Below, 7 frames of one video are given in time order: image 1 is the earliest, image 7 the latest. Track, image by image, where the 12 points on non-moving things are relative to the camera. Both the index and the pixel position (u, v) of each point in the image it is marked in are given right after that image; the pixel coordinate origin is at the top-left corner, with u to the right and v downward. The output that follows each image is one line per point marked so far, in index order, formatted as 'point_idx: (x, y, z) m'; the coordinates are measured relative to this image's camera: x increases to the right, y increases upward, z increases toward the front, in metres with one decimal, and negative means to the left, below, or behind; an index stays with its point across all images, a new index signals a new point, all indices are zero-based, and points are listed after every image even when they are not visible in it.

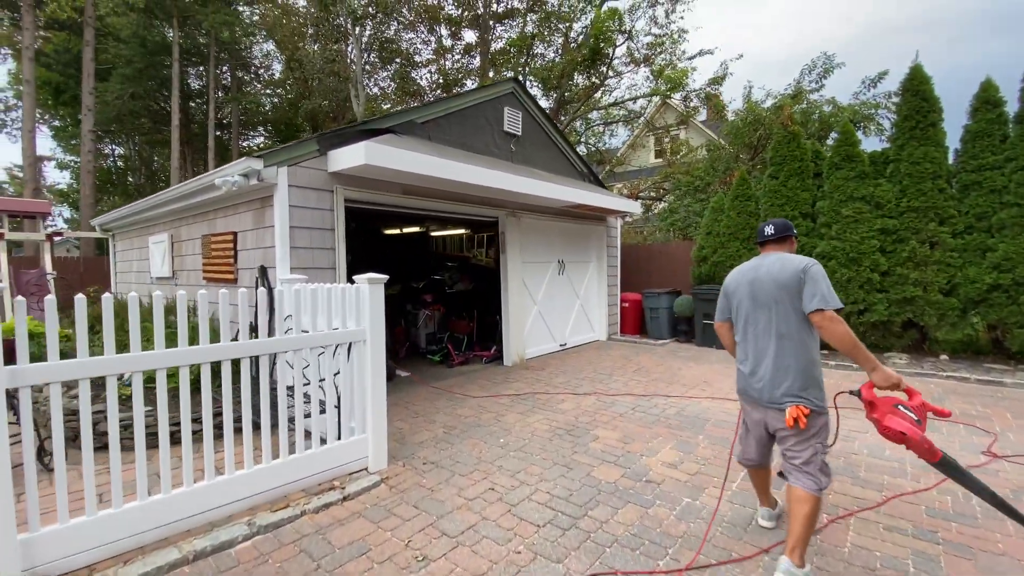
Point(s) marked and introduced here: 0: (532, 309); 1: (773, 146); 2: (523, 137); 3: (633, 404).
0: (+0.3, -0.3, +6.6) m
1: (+3.9, +2.1, +7.2) m
2: (+0.2, +2.0, +6.4) m
3: (+1.1, -1.1, +4.5) m
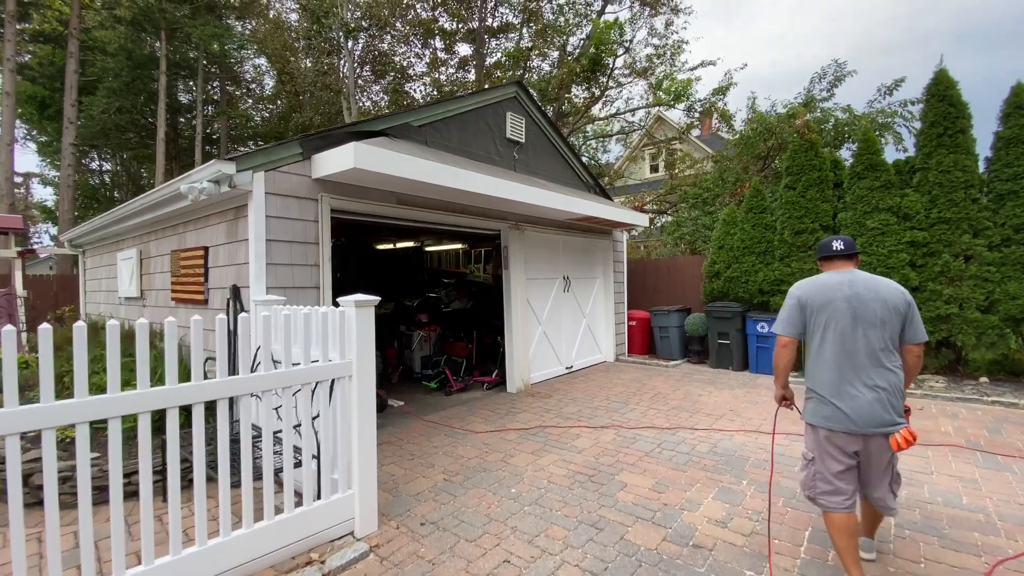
0: (+0.3, -0.5, +6.1) m
1: (+4.0, +1.9, +6.8) m
2: (+0.2, +1.8, +5.9) m
3: (+1.2, -1.3, +3.9) m
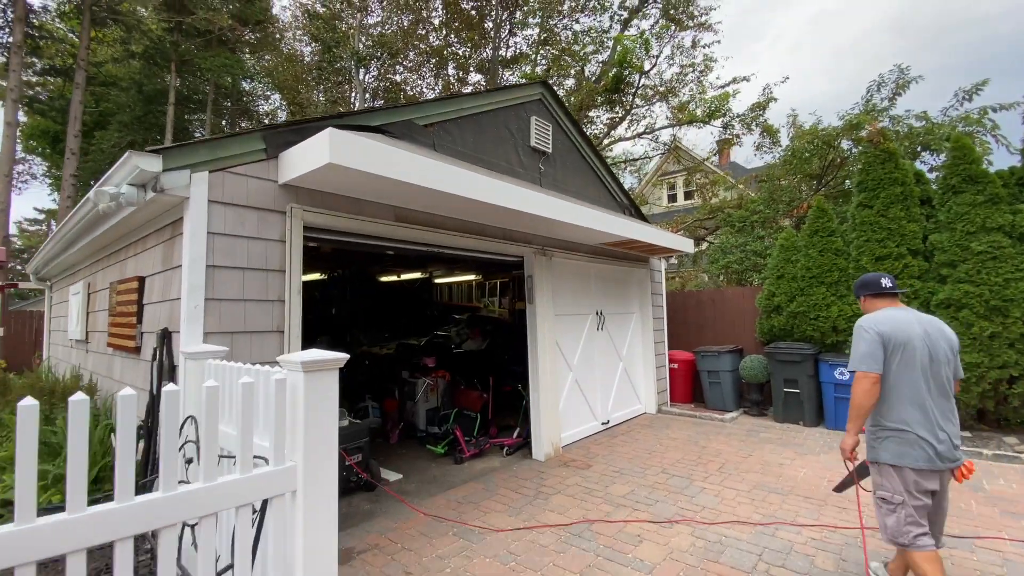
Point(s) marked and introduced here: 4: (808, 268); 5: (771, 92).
0: (+0.6, -0.9, +5.0) m
1: (+4.2, +1.4, +5.8) m
2: (+0.4, +1.4, +5.0) m
3: (+1.4, -1.5, +2.8) m
4: (+3.8, +0.2, +6.1) m
5: (+5.7, +4.3, +10.3) m
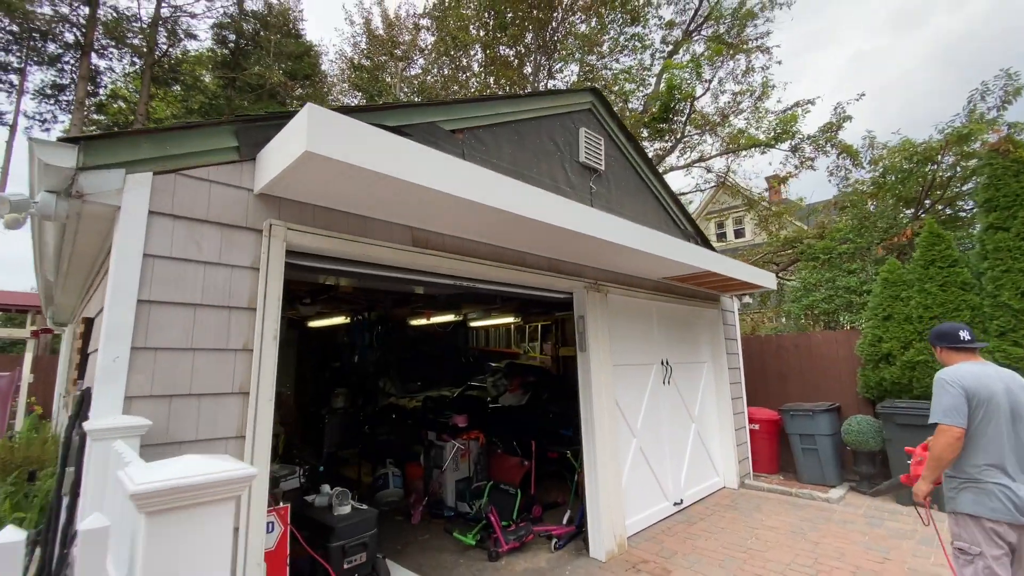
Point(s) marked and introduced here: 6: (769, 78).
0: (+1.0, -1.3, +3.9) m
1: (+4.7, +1.0, +4.7) m
2: (+0.8, +1.0, +4.2) m
3: (+1.6, -1.7, +1.6) m
4: (+4.2, -0.2, +4.9) m
5: (+6.5, +3.5, +9.3) m
6: (+5.3, +4.3, +9.9) m
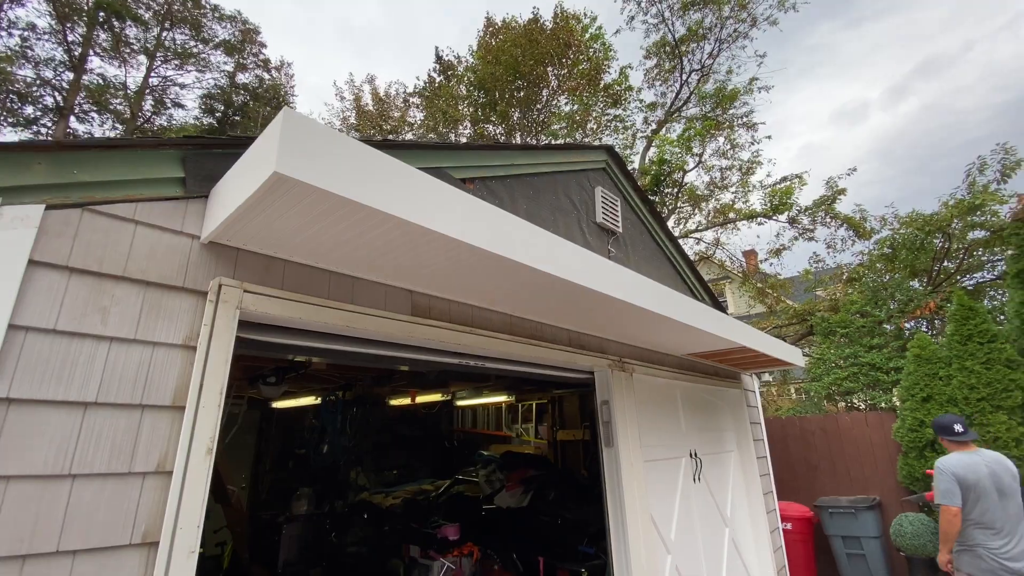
0: (+1.1, -1.8, +3.2) m
1: (+4.7, +0.3, +4.4) m
2: (+0.9, +0.4, +3.8) m
3: (+1.8, -1.9, +0.9) m
4: (+4.2, -0.9, +4.4) m
5: (+6.3, +2.0, +9.4) m
6: (+5.1, +2.8, +10.1) m
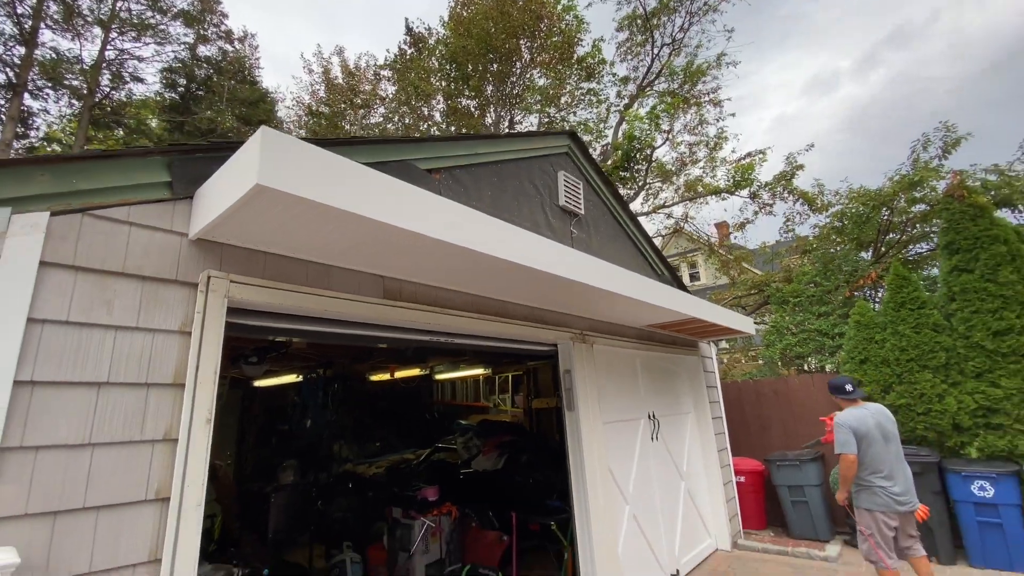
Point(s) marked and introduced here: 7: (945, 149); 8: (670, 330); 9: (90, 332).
0: (+0.9, -1.7, +3.6) m
1: (+4.4, +0.6, +4.8) m
2: (+0.6, +0.6, +4.0) m
3: (+1.7, -1.8, +1.3) m
4: (+4.0, -0.6, +4.9) m
5: (+5.8, +2.6, +9.8) m
6: (+4.5, +3.4, +10.3) m
7: (+7.4, +2.4, +8.1) m
8: (+1.5, -0.4, +4.6) m
9: (-1.3, -0.1, +1.4) m
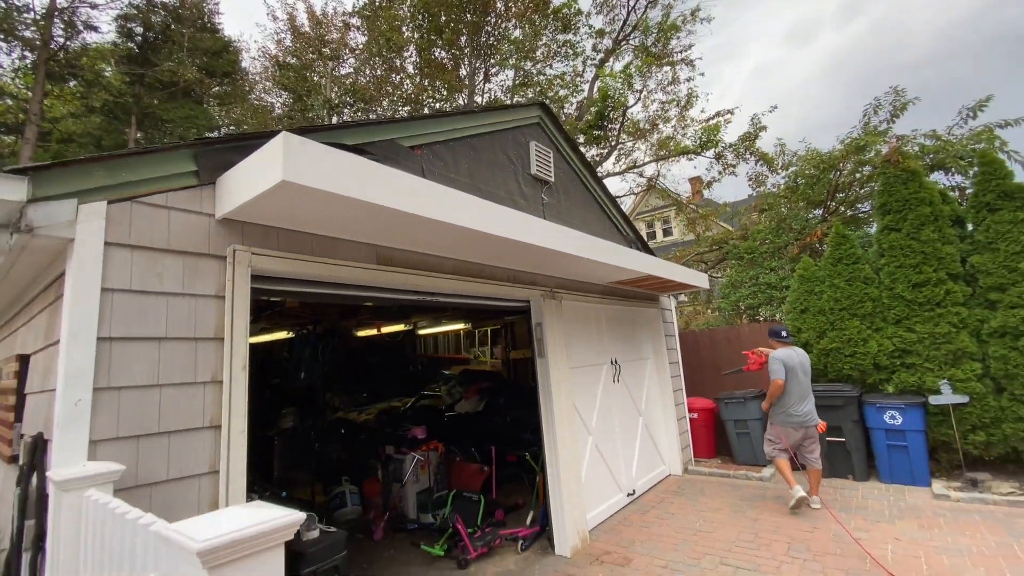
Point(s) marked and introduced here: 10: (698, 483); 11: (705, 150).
0: (+0.7, -1.4, +4.1) m
1: (+4.2, +1.1, +5.4) m
2: (+0.4, +0.9, +4.4) m
3: (+1.6, -1.7, +1.9) m
4: (+3.7, -0.1, +5.5) m
5: (+5.3, +3.6, +10.1) m
6: (+4.0, +4.4, +10.6) m
7: (+7.0, +3.2, +8.6) m
8: (+1.3, 0.0, +5.1) m
9: (-1.4, 0.0, +1.8) m
10: (+2.0, -2.1, +5.1) m
11: (+4.2, +3.0, +10.3) m
